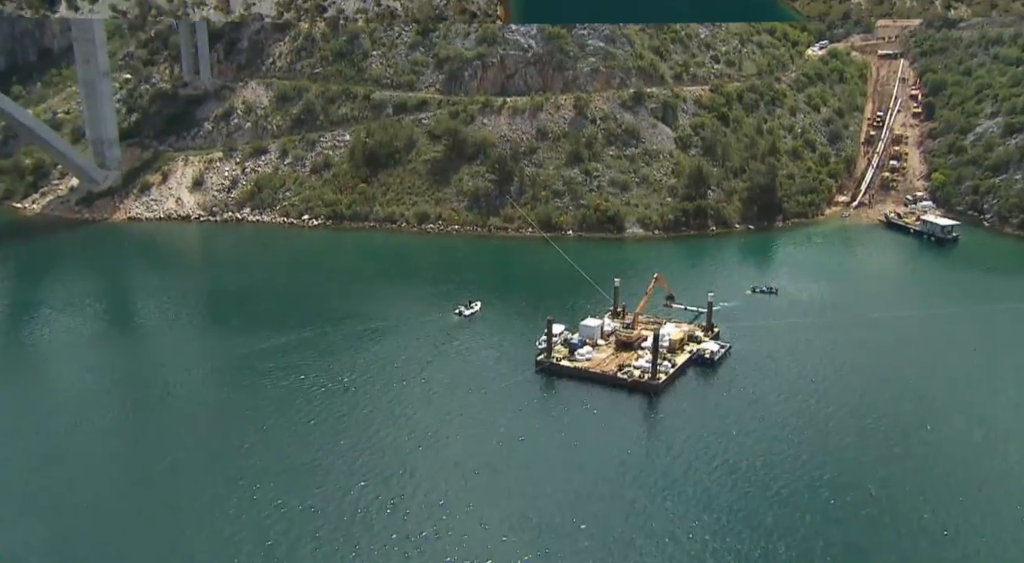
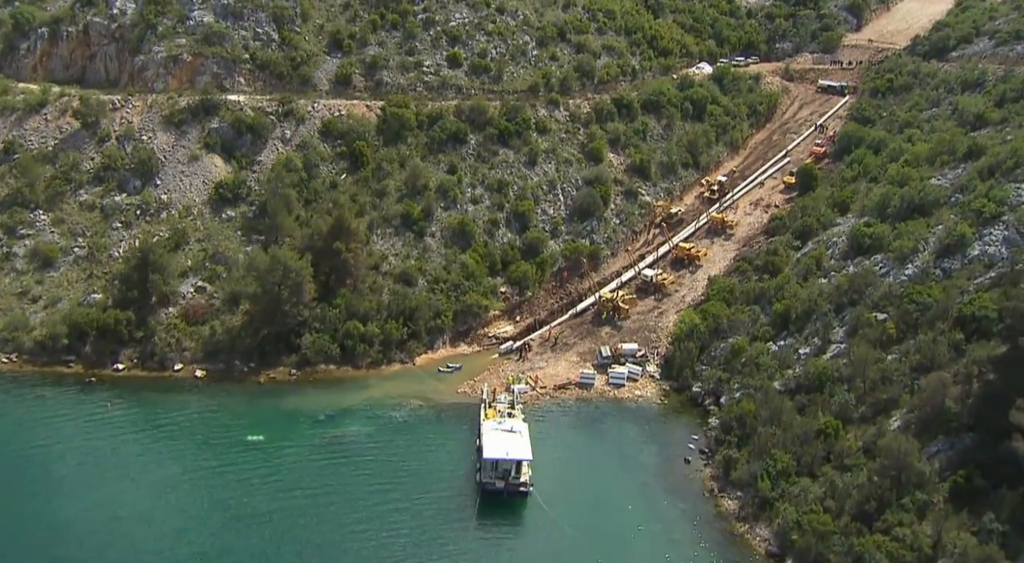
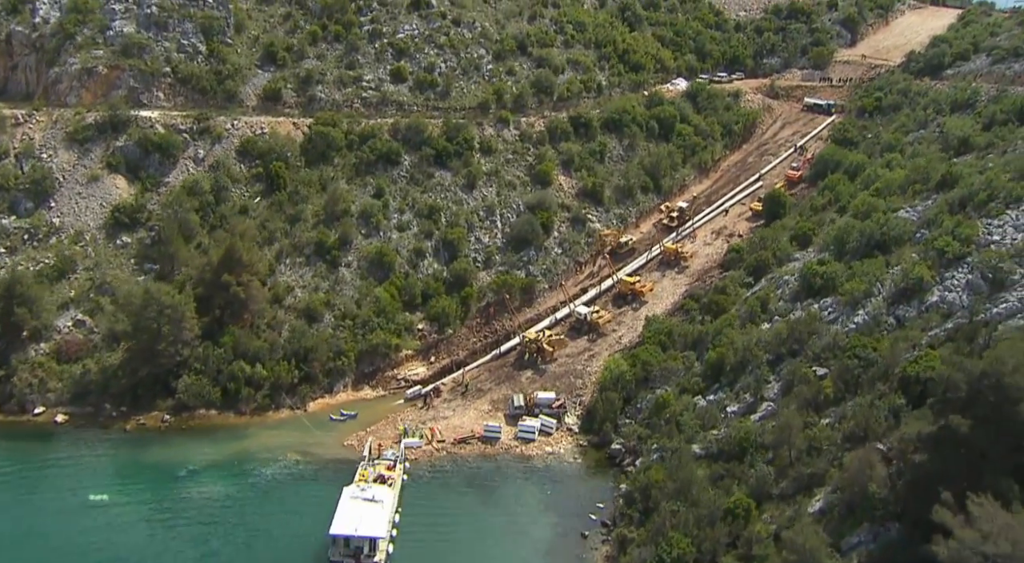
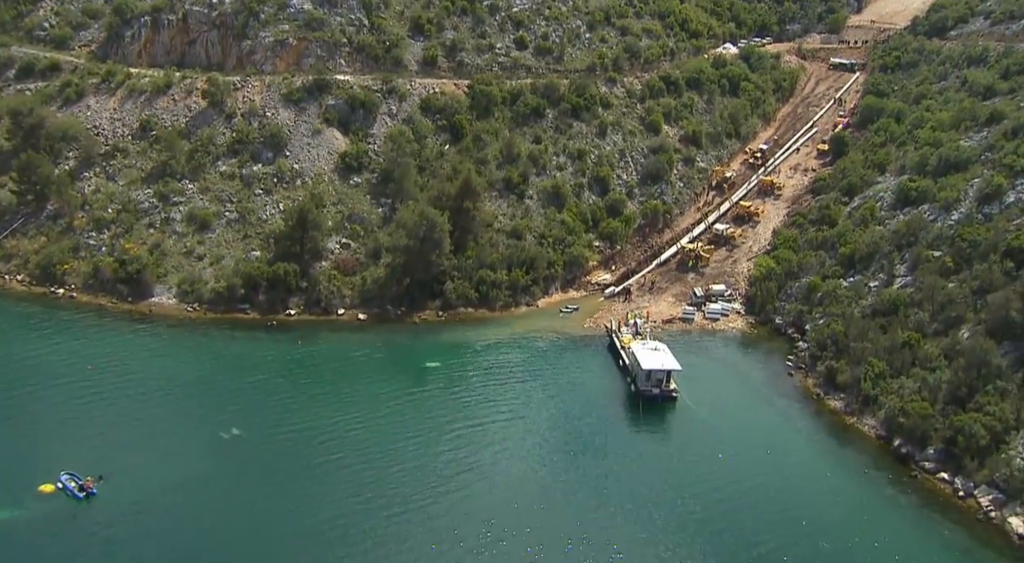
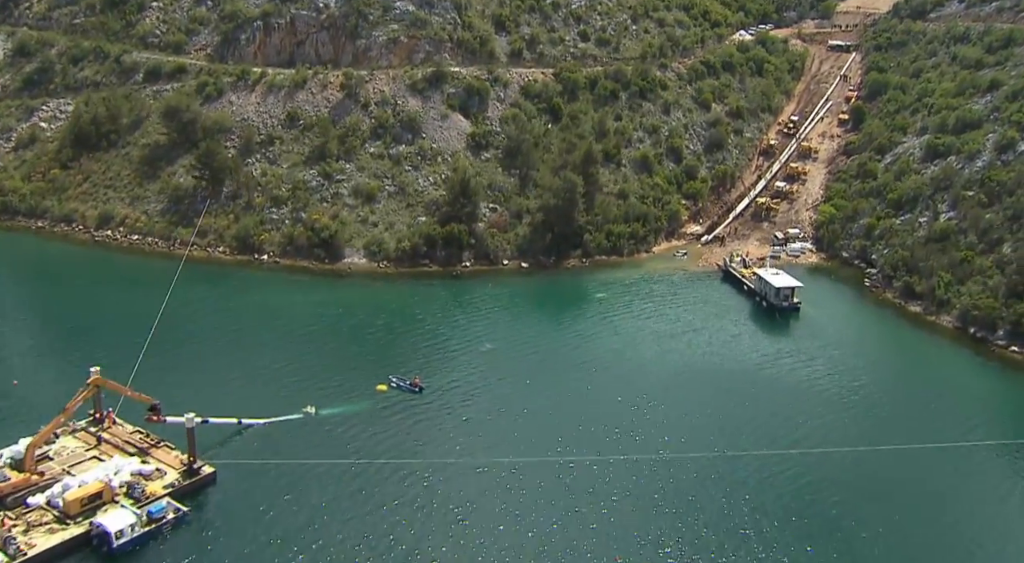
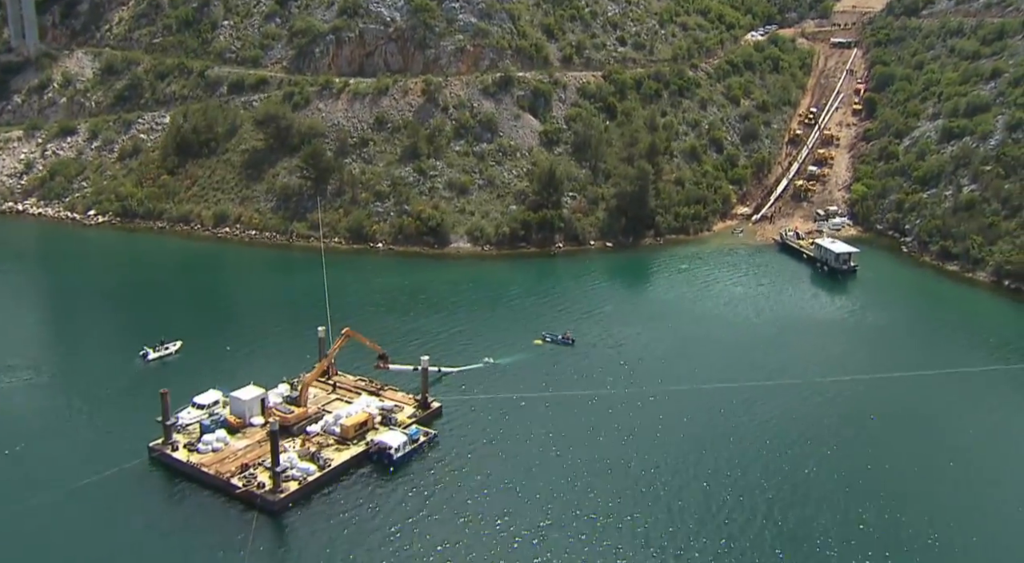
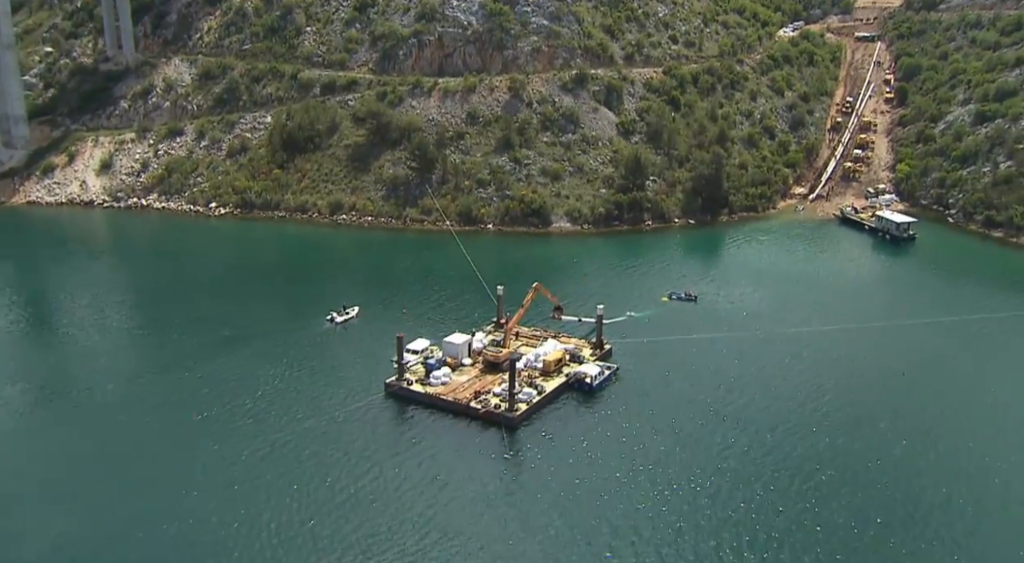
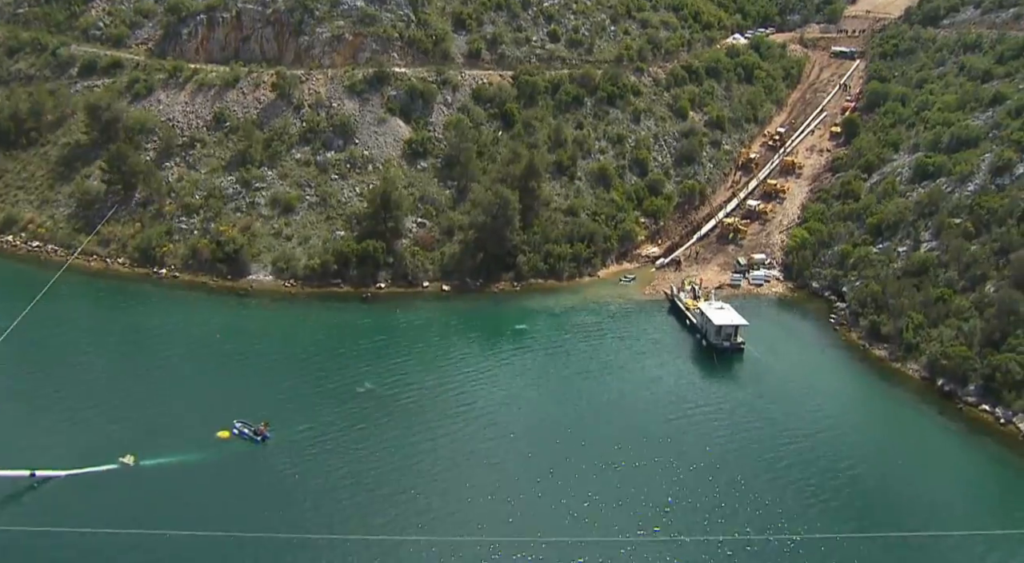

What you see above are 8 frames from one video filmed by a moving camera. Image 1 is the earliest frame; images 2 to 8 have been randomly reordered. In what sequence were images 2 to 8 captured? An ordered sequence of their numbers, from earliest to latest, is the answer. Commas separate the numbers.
7, 6, 5, 8, 4, 2, 3
